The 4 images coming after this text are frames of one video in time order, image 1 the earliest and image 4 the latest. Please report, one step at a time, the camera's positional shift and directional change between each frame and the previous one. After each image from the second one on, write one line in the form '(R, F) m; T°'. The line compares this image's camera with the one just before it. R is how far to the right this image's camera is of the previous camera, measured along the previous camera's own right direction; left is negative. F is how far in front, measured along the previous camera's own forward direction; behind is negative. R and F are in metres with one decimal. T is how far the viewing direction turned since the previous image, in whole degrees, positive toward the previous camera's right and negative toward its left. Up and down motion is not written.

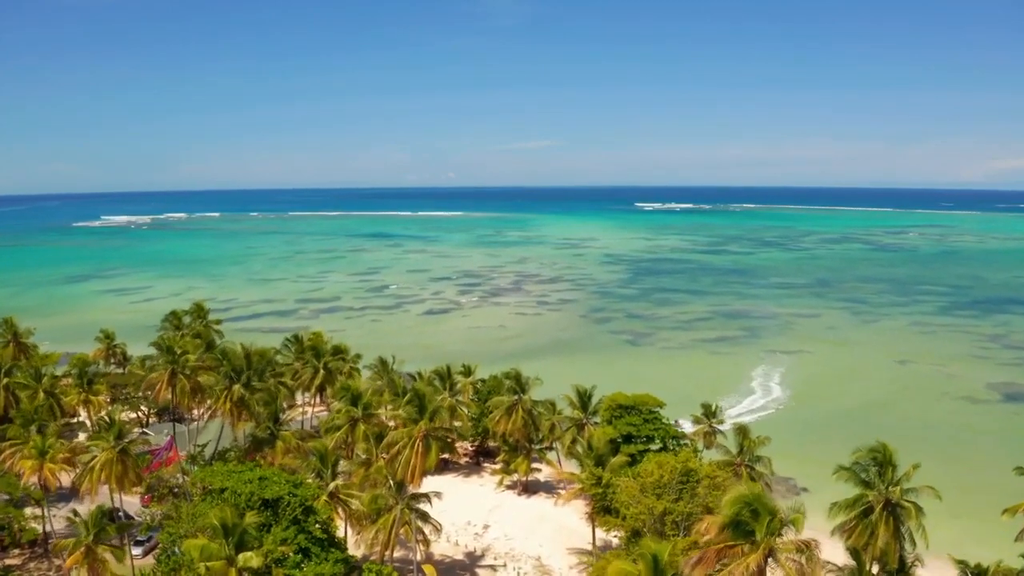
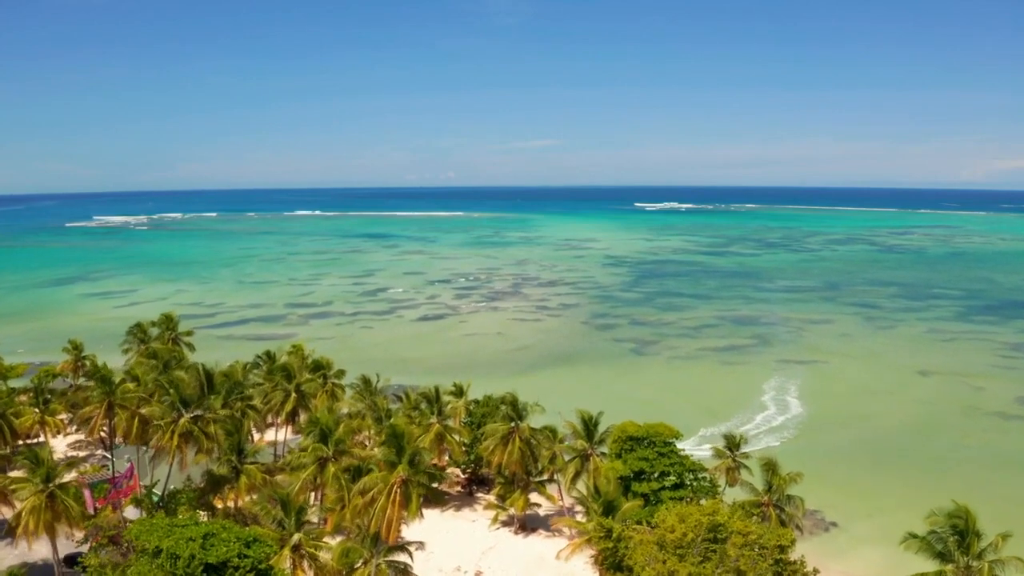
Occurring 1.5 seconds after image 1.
(+0.1, +2.8) m; 0°
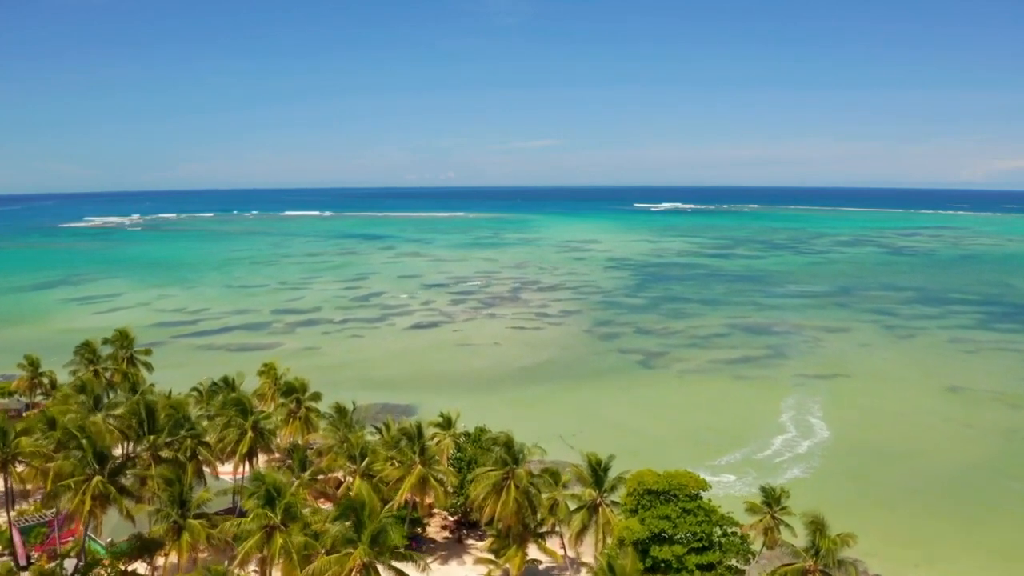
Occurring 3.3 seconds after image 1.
(+0.1, +3.3) m; 0°
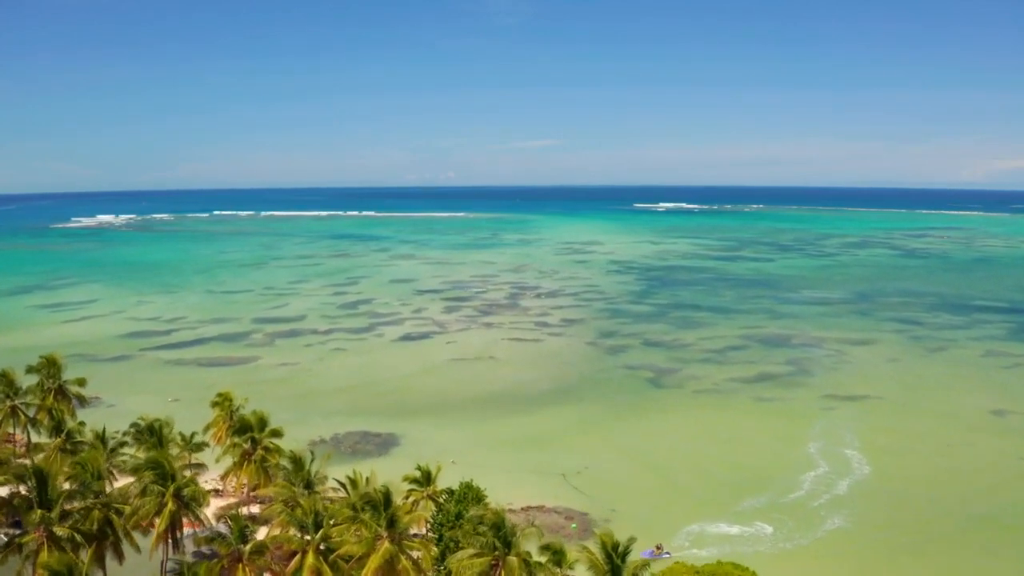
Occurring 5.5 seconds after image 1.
(+0.2, +4.1) m; 0°
